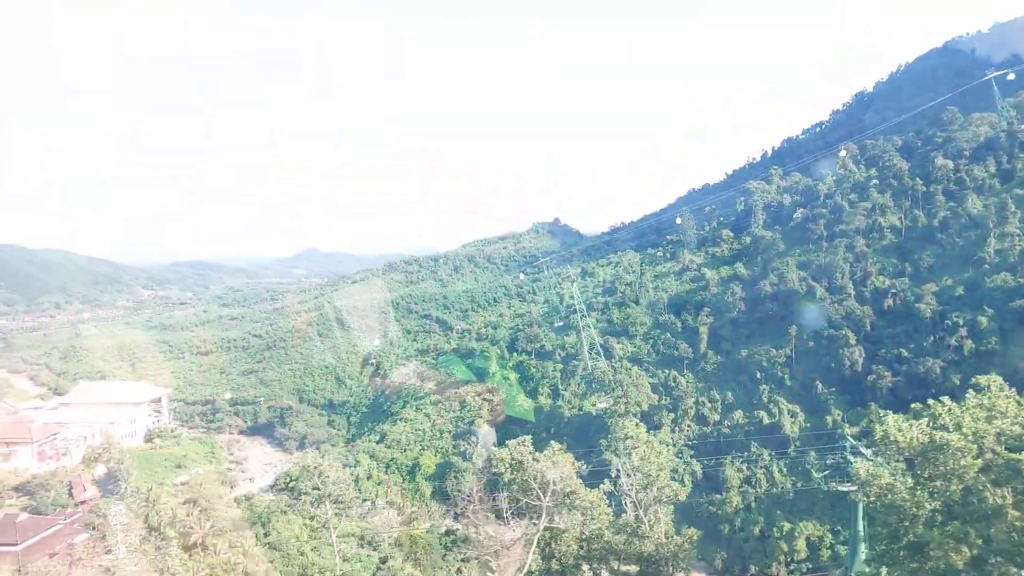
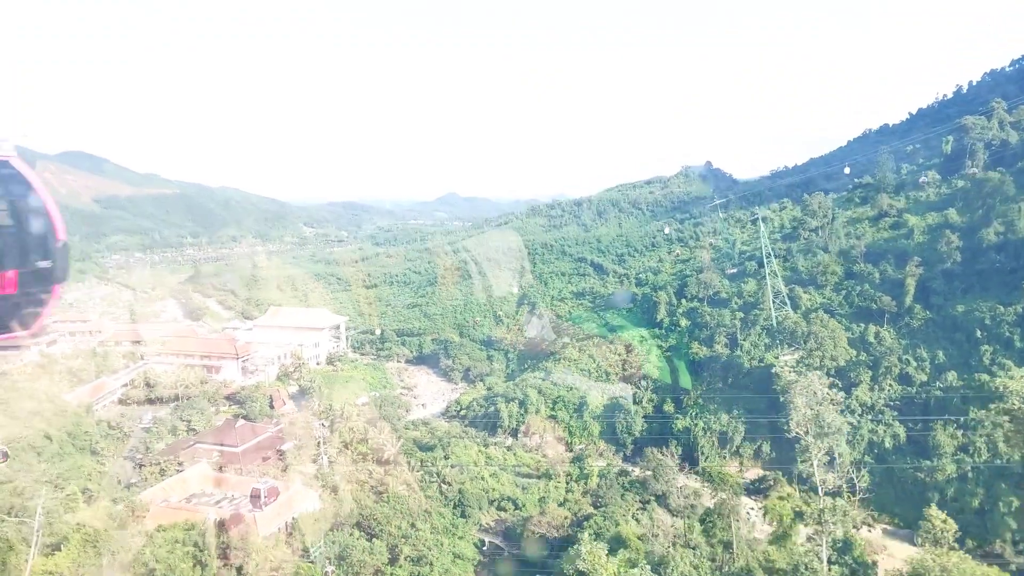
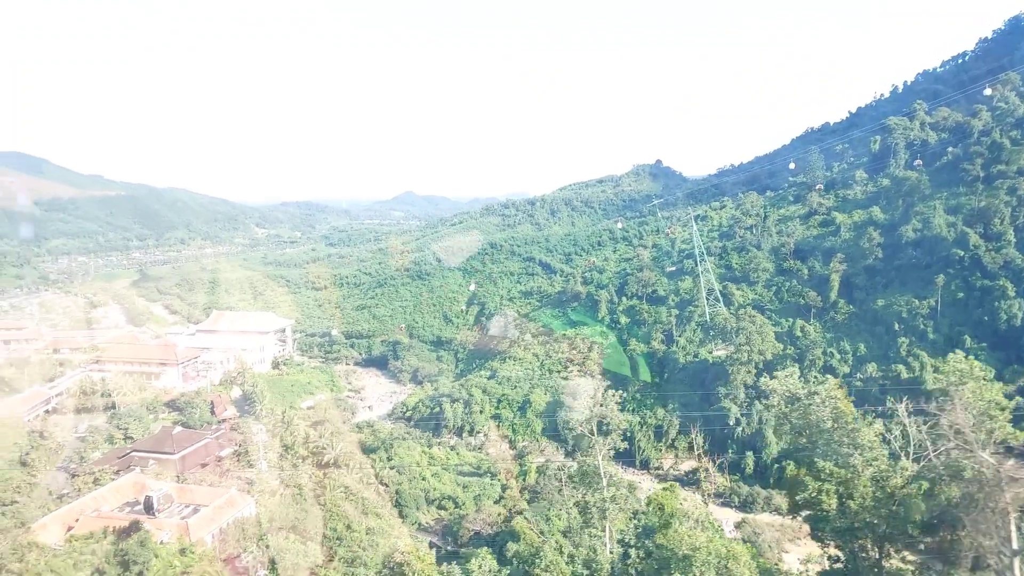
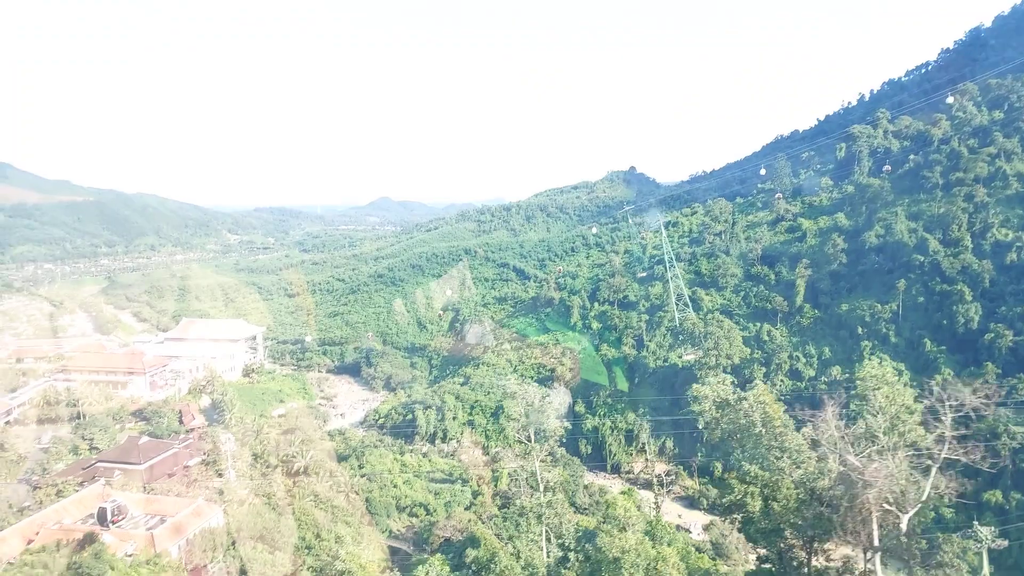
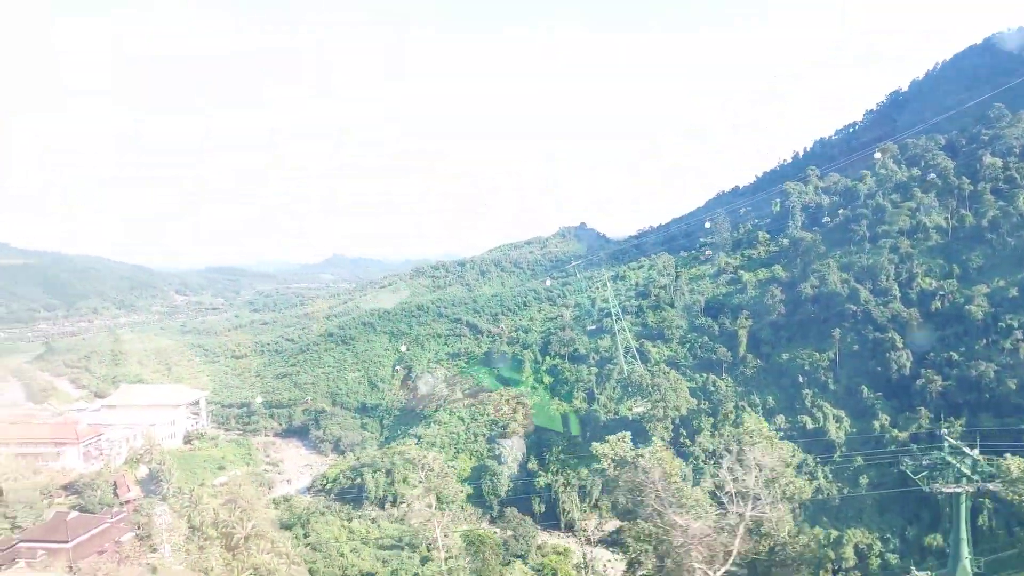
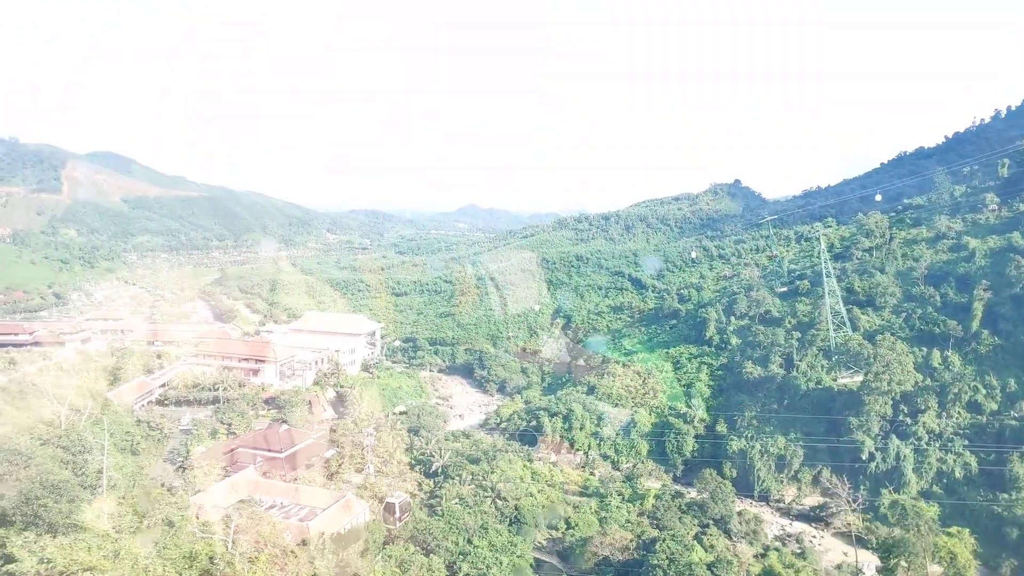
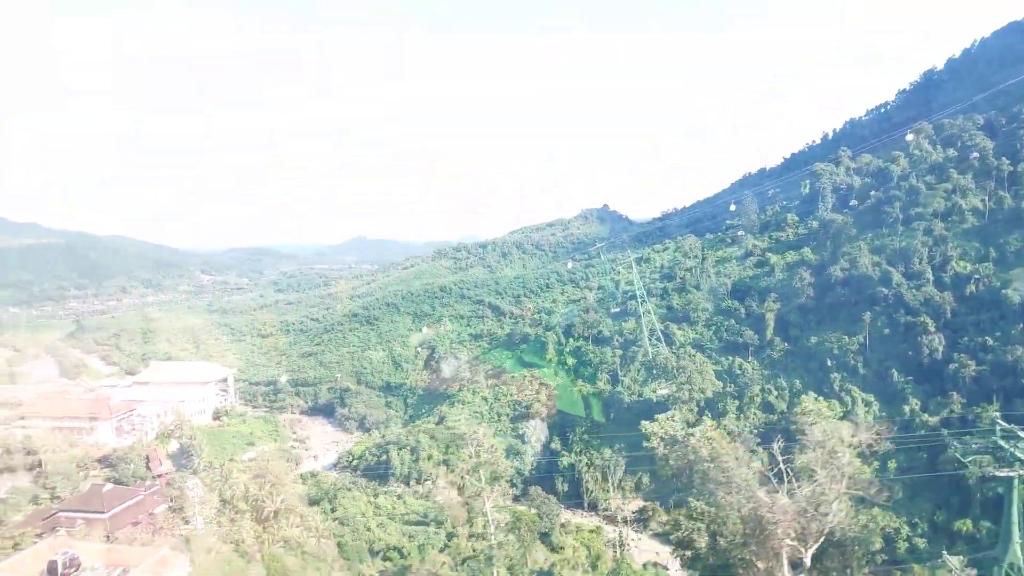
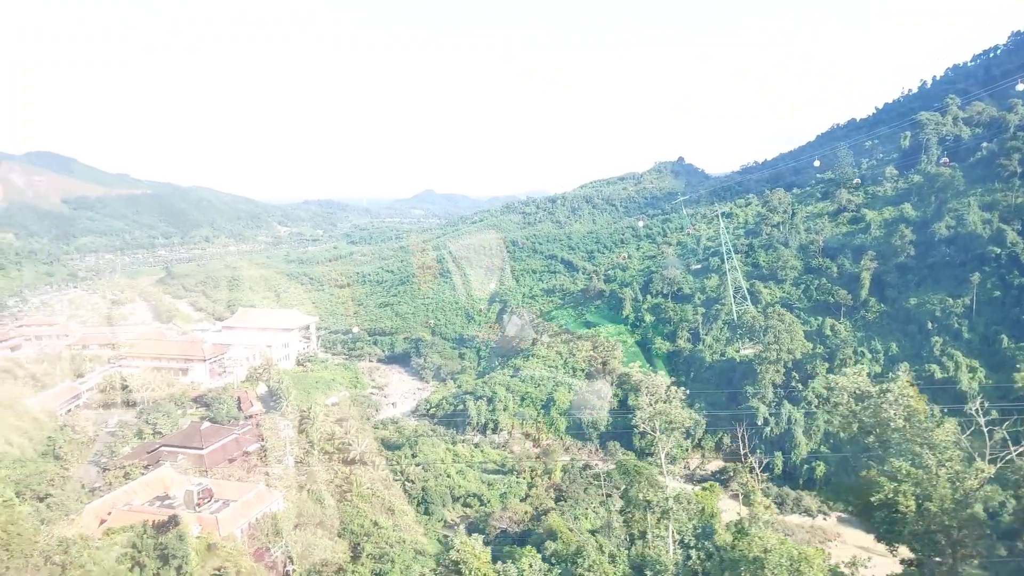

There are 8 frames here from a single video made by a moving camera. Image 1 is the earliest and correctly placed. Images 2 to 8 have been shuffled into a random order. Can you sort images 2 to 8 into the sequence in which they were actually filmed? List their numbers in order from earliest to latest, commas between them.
5, 7, 4, 3, 8, 2, 6
